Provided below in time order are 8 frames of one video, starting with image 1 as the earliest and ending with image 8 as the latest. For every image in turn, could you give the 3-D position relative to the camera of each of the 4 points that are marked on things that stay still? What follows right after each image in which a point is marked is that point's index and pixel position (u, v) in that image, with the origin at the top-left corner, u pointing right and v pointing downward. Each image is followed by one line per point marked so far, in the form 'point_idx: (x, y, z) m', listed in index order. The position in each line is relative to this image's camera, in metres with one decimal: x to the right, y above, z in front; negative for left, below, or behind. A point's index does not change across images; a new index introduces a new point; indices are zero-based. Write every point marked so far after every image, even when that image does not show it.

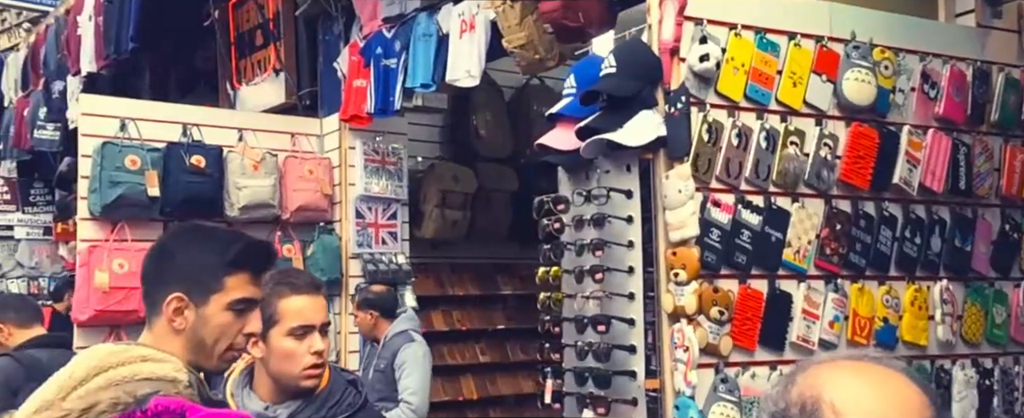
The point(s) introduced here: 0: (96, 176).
0: (-1.8, +0.1, +4.4) m
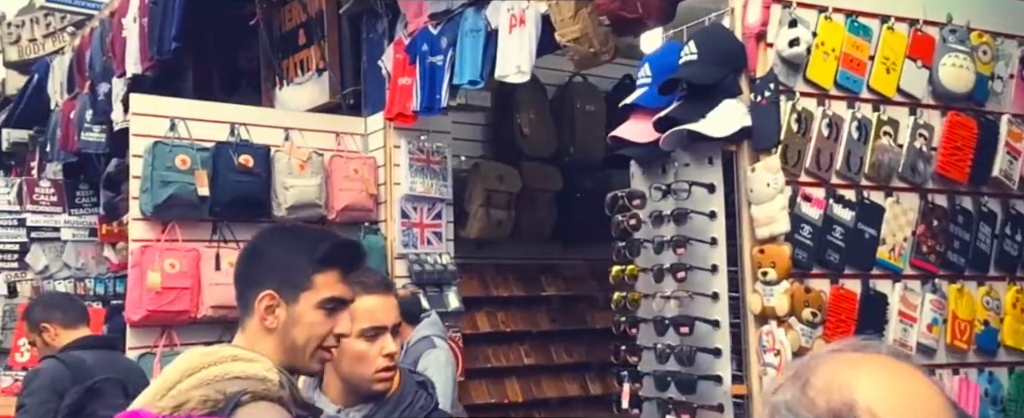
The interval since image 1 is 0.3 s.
0: (-1.6, +0.1, +4.4) m
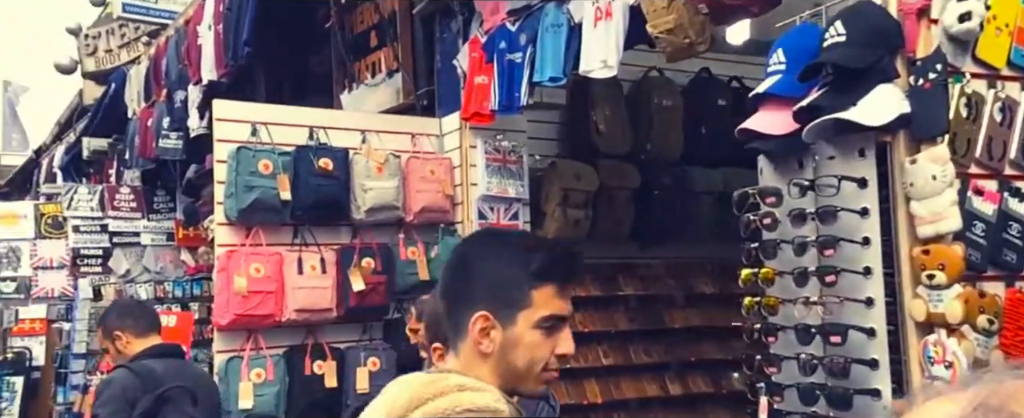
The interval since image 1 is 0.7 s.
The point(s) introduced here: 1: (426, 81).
0: (-1.2, +0.1, +4.4) m
1: (-0.5, +0.7, +5.5) m
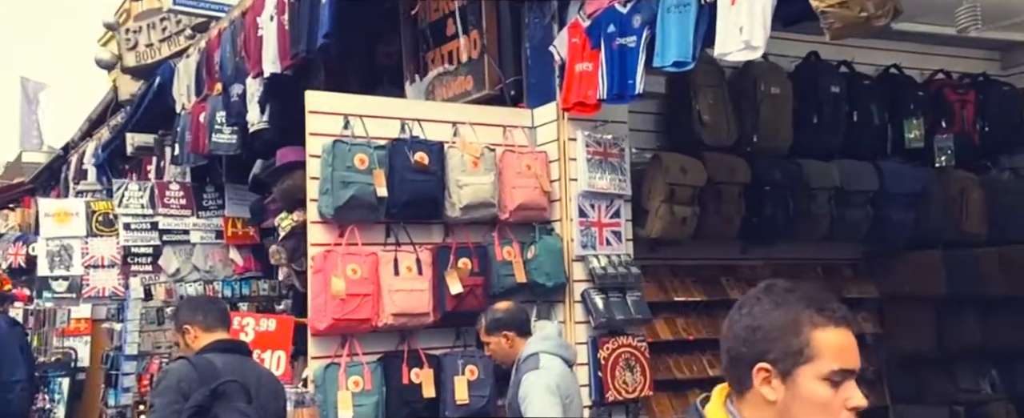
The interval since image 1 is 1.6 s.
0: (-0.8, +0.1, +4.1) m
1: (0.0, +0.7, +5.1) m
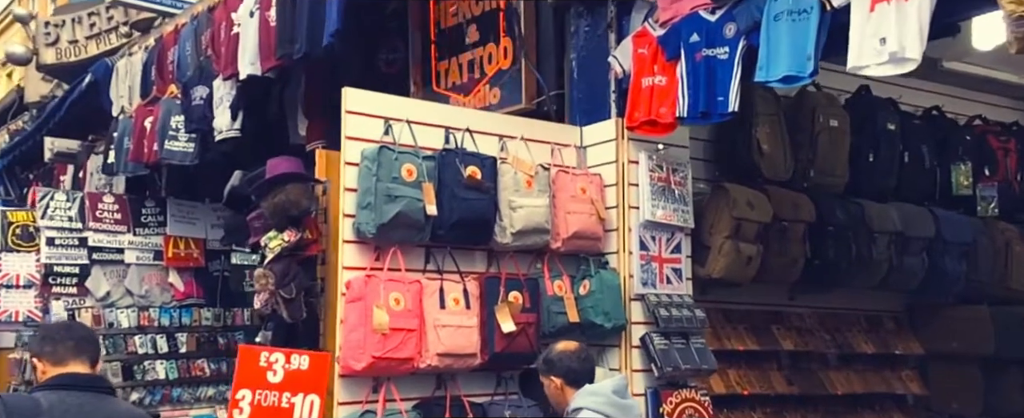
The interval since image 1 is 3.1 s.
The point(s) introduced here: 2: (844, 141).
0: (-0.5, +0.1, +3.5) m
1: (+0.2, +0.6, +4.6) m
2: (+1.6, +0.3, +4.5) m
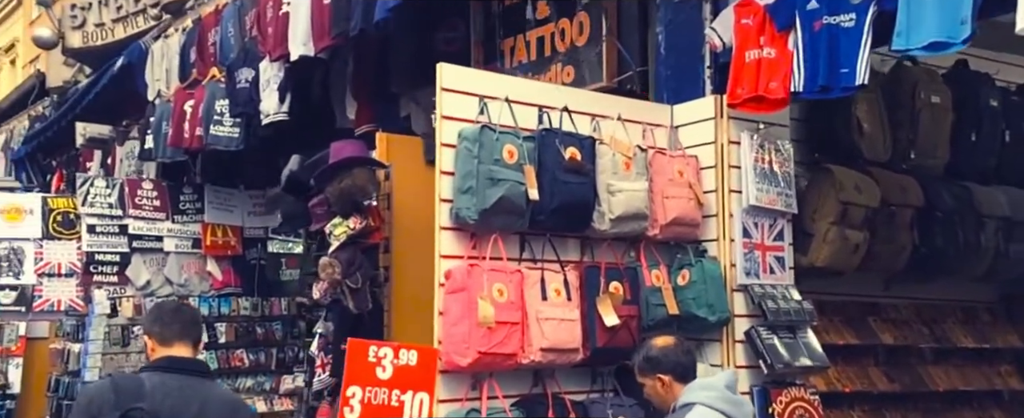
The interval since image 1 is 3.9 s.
0: (-0.1, +0.1, +3.2) m
1: (+0.6, +0.6, +4.4) m
2: (+1.9, +0.4, +4.3) m
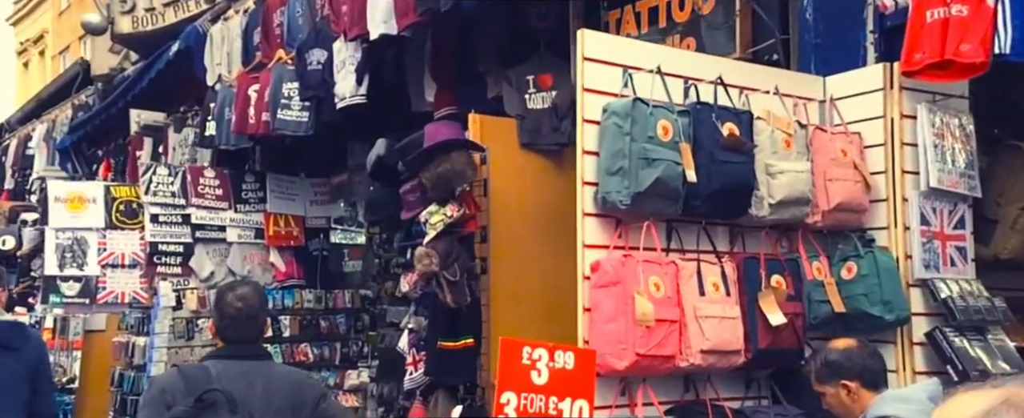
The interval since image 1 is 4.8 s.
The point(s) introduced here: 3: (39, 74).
0: (+0.3, +0.2, +2.8) m
1: (+1.1, +0.7, +3.9) m
2: (+2.4, +0.4, +3.8) m
3: (-7.7, +2.3, +16.1) m
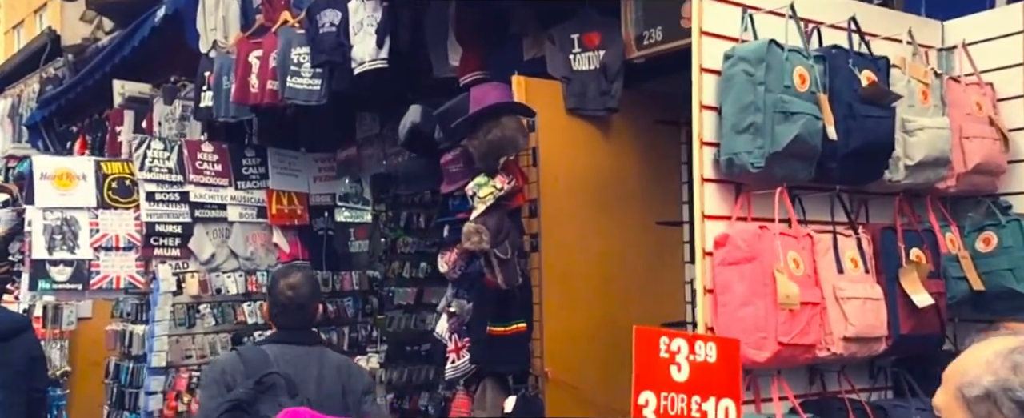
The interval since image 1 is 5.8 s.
0: (+0.6, +0.3, +2.4) m
1: (+1.3, +0.8, +3.5) m
2: (+2.7, +0.6, +3.4) m
3: (-7.8, +2.5, +15.4) m
